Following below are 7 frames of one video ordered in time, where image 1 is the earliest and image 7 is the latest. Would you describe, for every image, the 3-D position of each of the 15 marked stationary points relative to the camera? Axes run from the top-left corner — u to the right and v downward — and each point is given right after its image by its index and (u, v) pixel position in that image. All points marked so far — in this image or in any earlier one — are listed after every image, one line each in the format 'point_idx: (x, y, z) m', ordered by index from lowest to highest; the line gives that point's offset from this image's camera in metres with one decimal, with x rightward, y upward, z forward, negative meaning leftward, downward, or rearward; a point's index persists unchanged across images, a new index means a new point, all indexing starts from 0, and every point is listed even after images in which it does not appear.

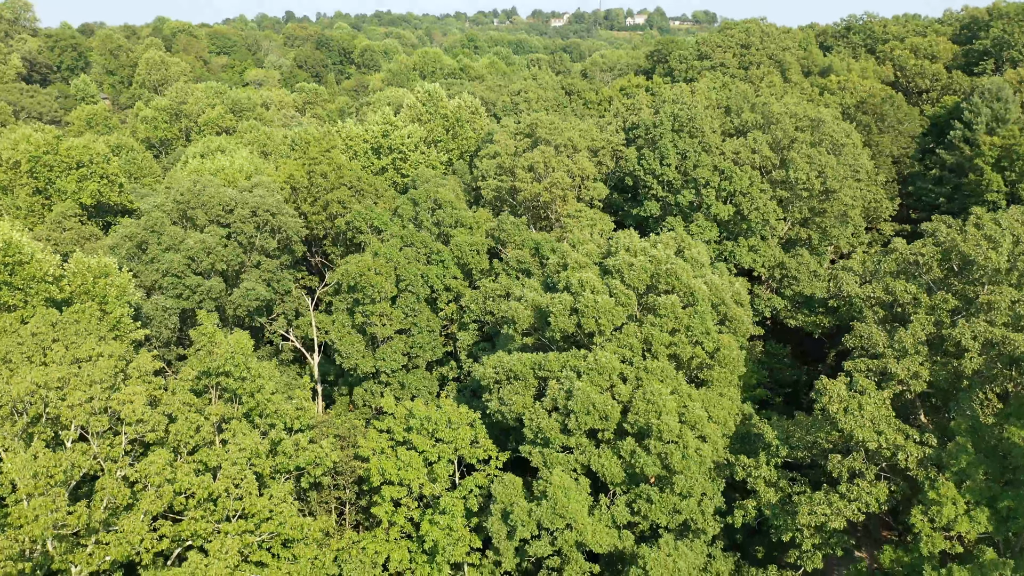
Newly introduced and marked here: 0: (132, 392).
0: (-6.3, -1.7, +19.9) m
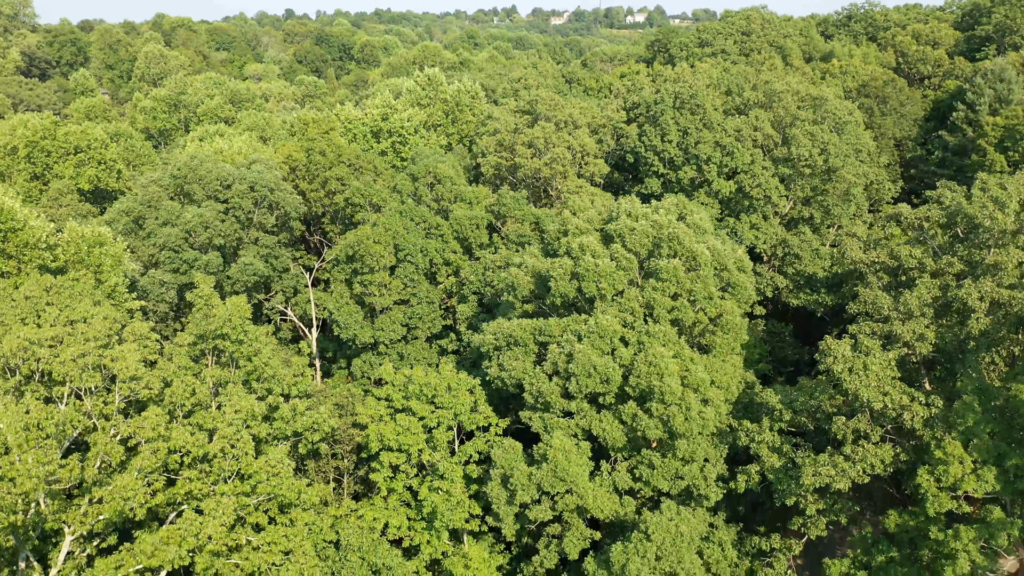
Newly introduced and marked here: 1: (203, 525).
0: (-6.3, -1.0, +19.6) m
1: (-4.6, -3.5, +18.0) m
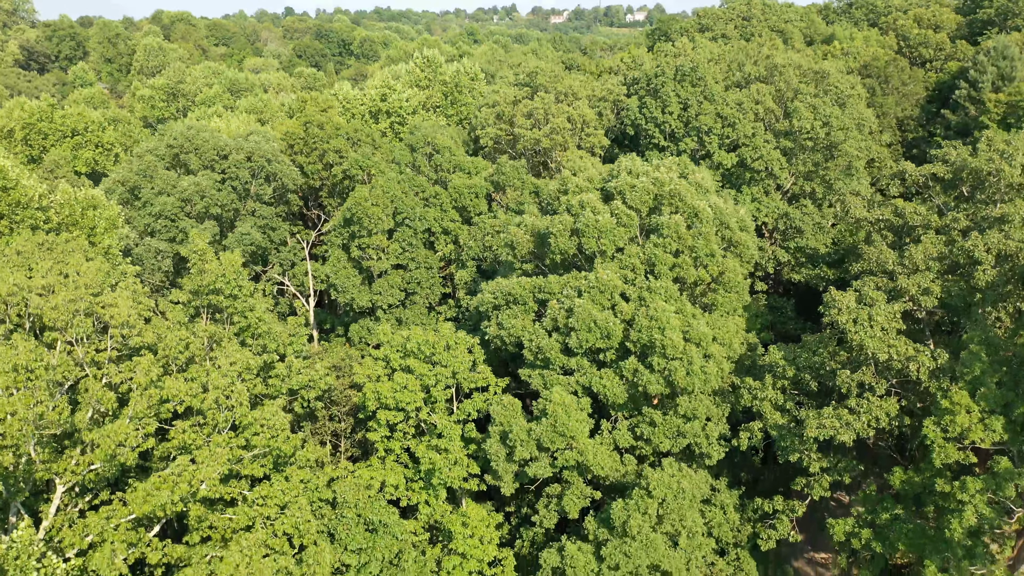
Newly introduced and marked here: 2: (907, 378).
0: (-6.4, -0.2, +19.3) m
1: (-4.7, -2.7, +17.7) m
2: (+6.6, -1.5, +19.8) m
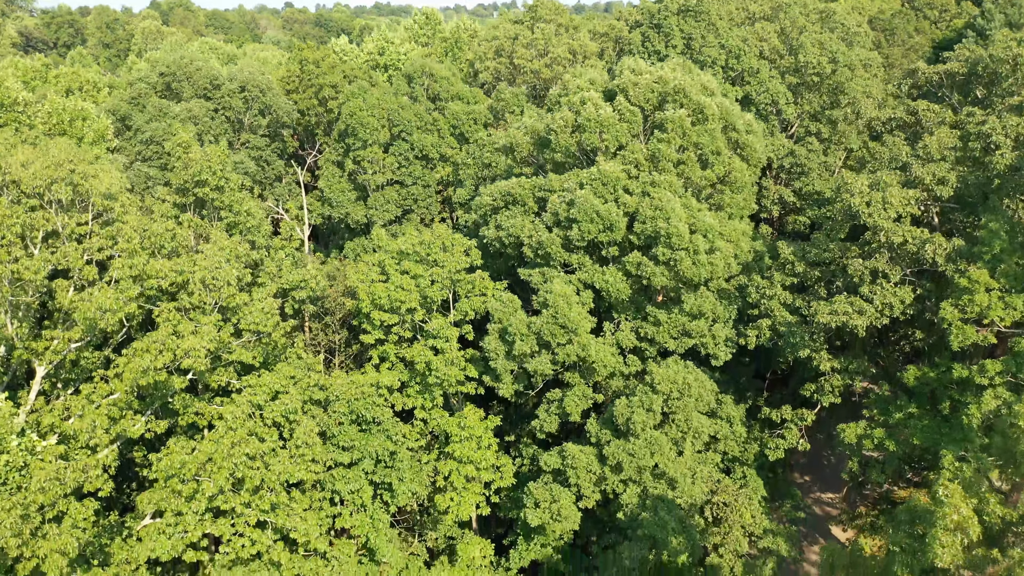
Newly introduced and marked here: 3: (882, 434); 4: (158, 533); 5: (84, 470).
0: (-6.4, +1.7, +18.5) m
1: (-4.7, -0.8, +16.9) m
2: (+6.6, +0.4, +19.1) m
3: (+6.1, -2.4, +19.7) m
4: (-4.8, -3.3, +16.3) m
5: (-5.5, -2.3, +15.3) m
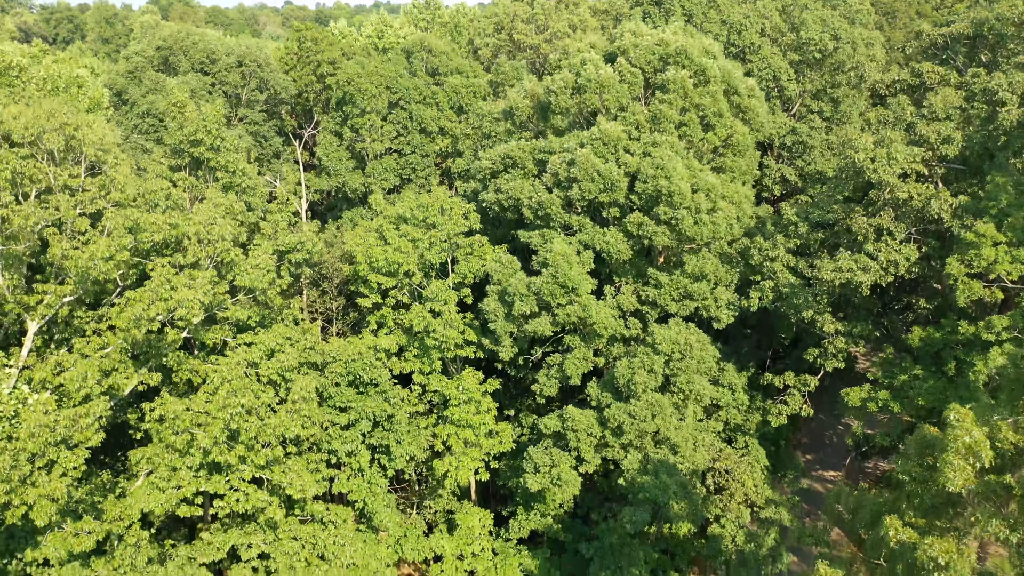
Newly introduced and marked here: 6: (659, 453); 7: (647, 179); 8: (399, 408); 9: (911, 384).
0: (-6.4, +2.4, +18.3) m
1: (-4.7, -0.1, +16.6) m
2: (+6.5, +1.0, +18.8) m
3: (+6.1, -1.8, +19.5) m
4: (-4.8, -2.7, +16.0) m
5: (-5.5, -1.7, +15.1) m
6: (+2.5, -2.8, +20.0) m
7: (+2.2, +1.8, +19.9) m
8: (-1.9, -2.0, +19.9) m
9: (+6.4, -1.5, +19.2) m
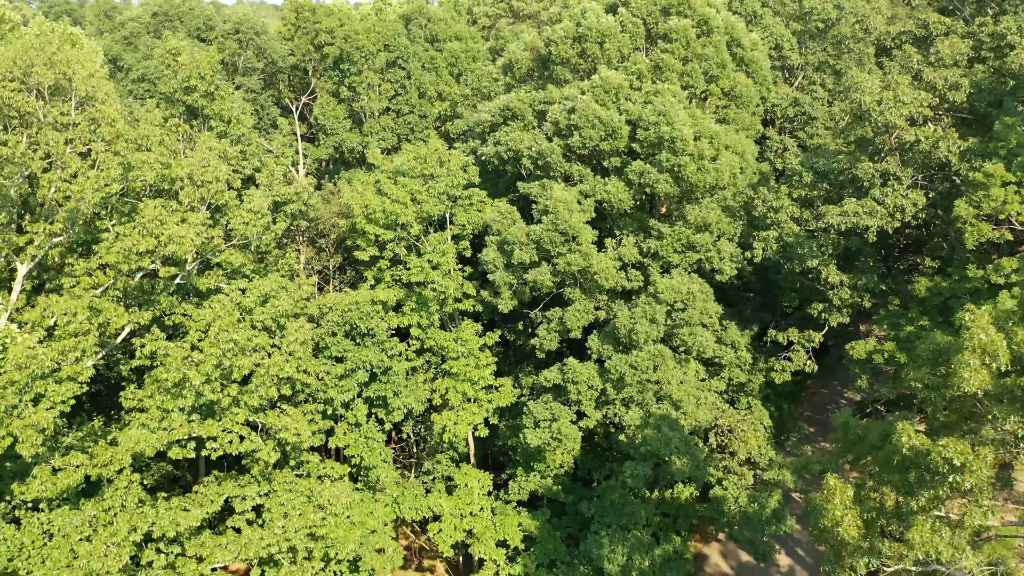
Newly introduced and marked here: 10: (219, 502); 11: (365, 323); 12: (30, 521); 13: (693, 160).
0: (-6.4, +3.2, +17.9) m
1: (-4.7, +0.7, +16.3) m
2: (+6.5, +1.8, +18.4) m
3: (+6.1, -0.9, +19.1) m
4: (-4.8, -1.8, +15.7) m
5: (-5.5, -0.8, +14.7) m
6: (+2.5, -1.9, +19.6) m
7: (+2.2, +2.6, +19.5) m
8: (-1.9, -1.2, +19.5) m
9: (+6.4, -0.7, +18.8) m
10: (-4.4, -3.2, +17.7) m
11: (-2.4, -0.6, +19.5) m
12: (-6.2, -3.0, +15.2) m
13: (+2.9, +2.0, +19.1) m
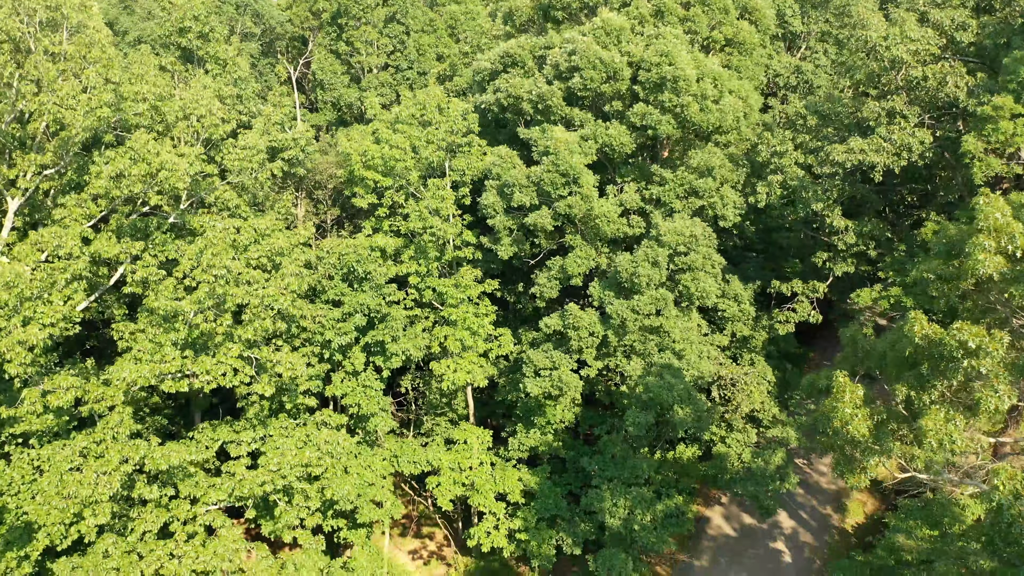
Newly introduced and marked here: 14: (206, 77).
0: (-6.4, +4.1, +17.6) m
1: (-4.7, +1.6, +16.0) m
2: (+6.5, +2.7, +18.1) m
3: (+6.1, 0.0, +18.8) m
4: (-4.8, -0.9, +15.3) m
5: (-5.5, +0.1, +14.4) m
6: (+2.5, -1.0, +19.3) m
7: (+2.2, +3.5, +19.2) m
8: (-1.9, -0.3, +19.2) m
9: (+6.4, +0.2, +18.5) m
10: (-4.4, -2.3, +17.4) m
11: (-2.4, +0.3, +19.1) m
12: (-6.2, -2.1, +14.9) m
13: (+2.9, +2.9, +18.8) m
14: (-4.9, +3.3, +19.0) m
